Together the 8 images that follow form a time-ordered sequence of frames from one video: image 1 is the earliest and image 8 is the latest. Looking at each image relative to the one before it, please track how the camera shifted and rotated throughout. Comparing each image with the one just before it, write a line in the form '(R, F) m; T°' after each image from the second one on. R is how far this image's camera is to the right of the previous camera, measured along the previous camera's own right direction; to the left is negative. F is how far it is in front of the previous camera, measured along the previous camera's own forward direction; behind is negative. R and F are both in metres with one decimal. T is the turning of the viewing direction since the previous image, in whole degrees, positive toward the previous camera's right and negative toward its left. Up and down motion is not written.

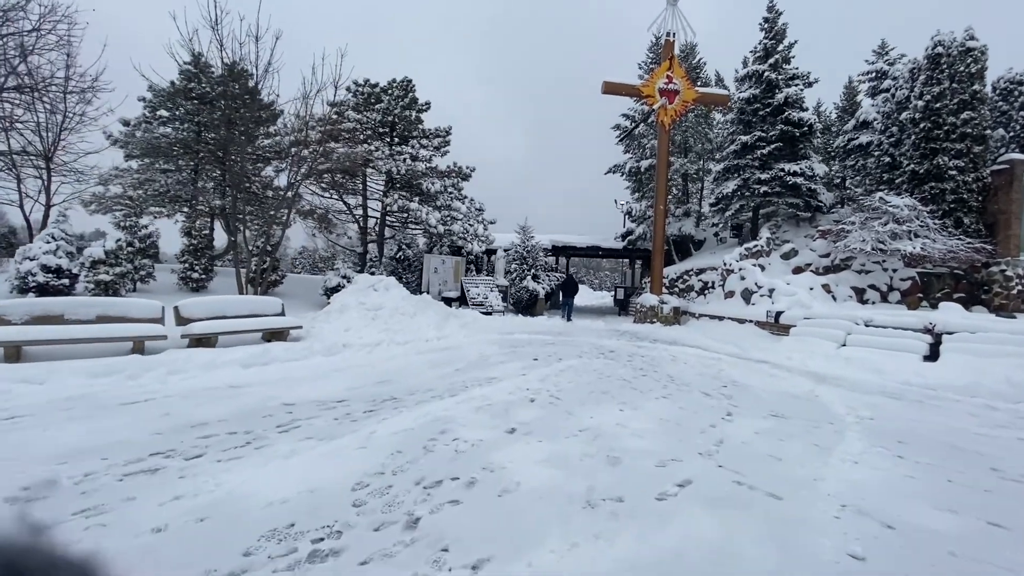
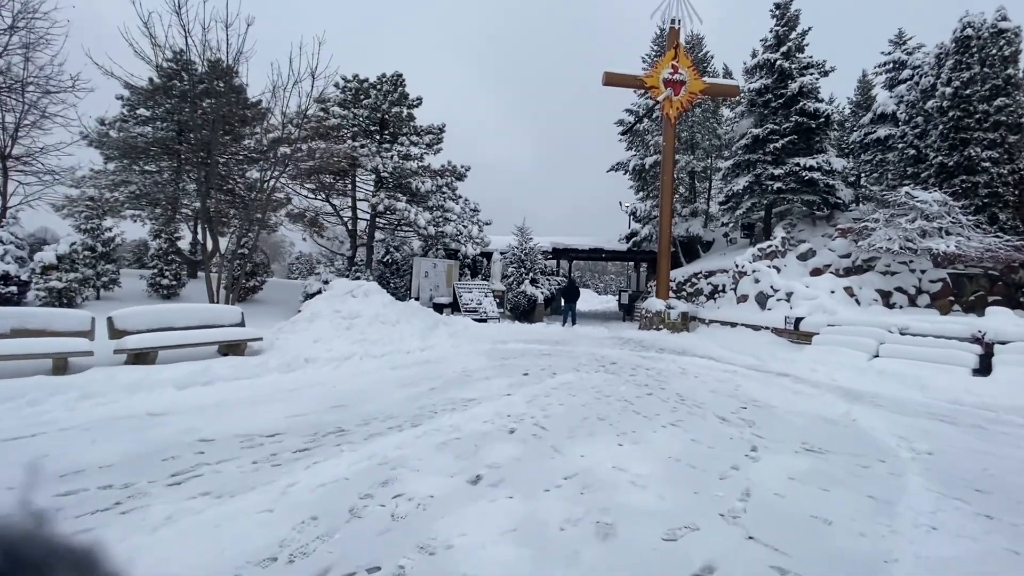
(+0.3, +0.9) m; -1°
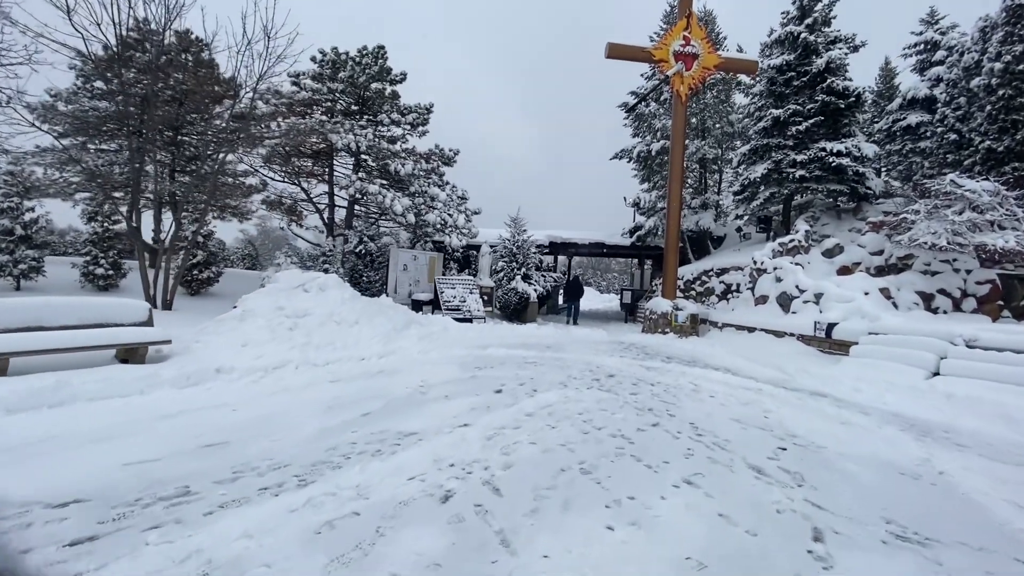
(+0.4, +1.5) m; 0°
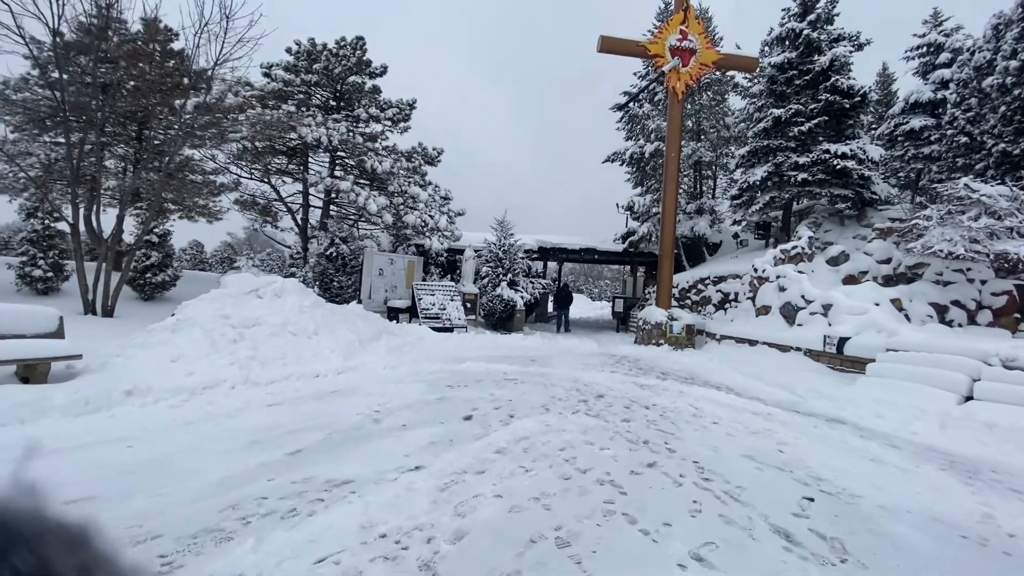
(+0.2, +0.8) m; +1°
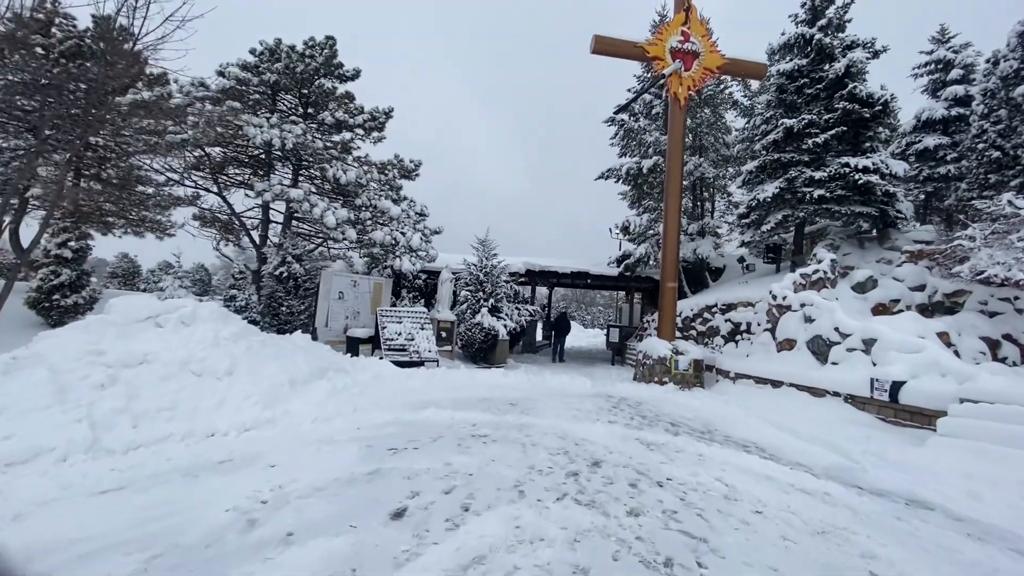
(+0.3, +1.5) m; +1°
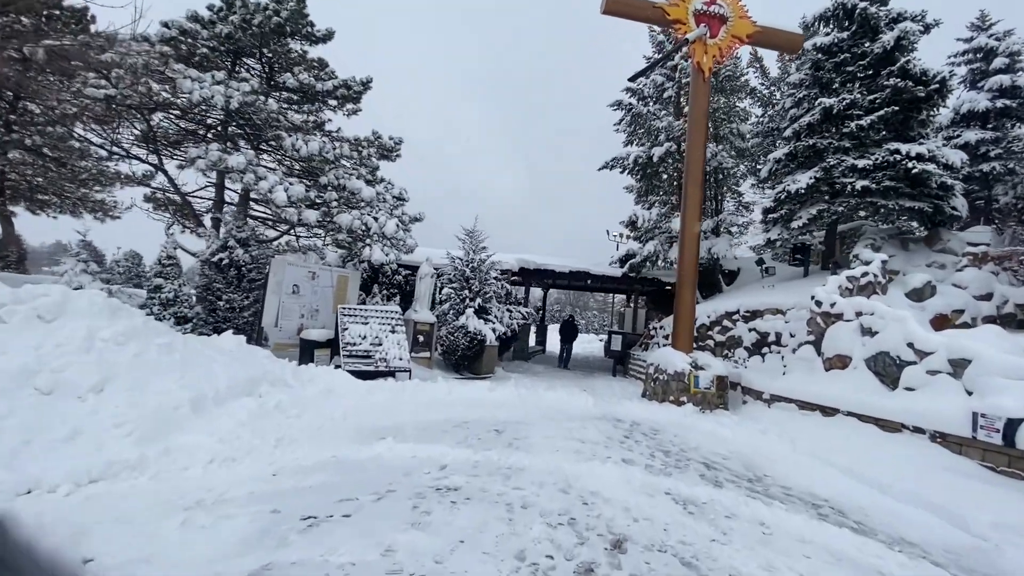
(0.0, +1.6) m; +1°
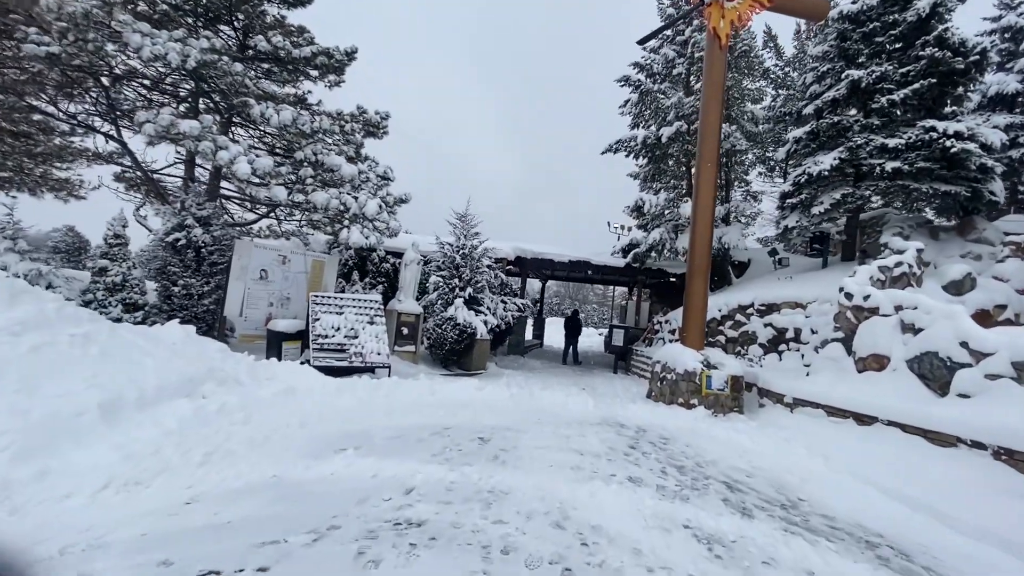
(+0.1, +0.8) m; 0°
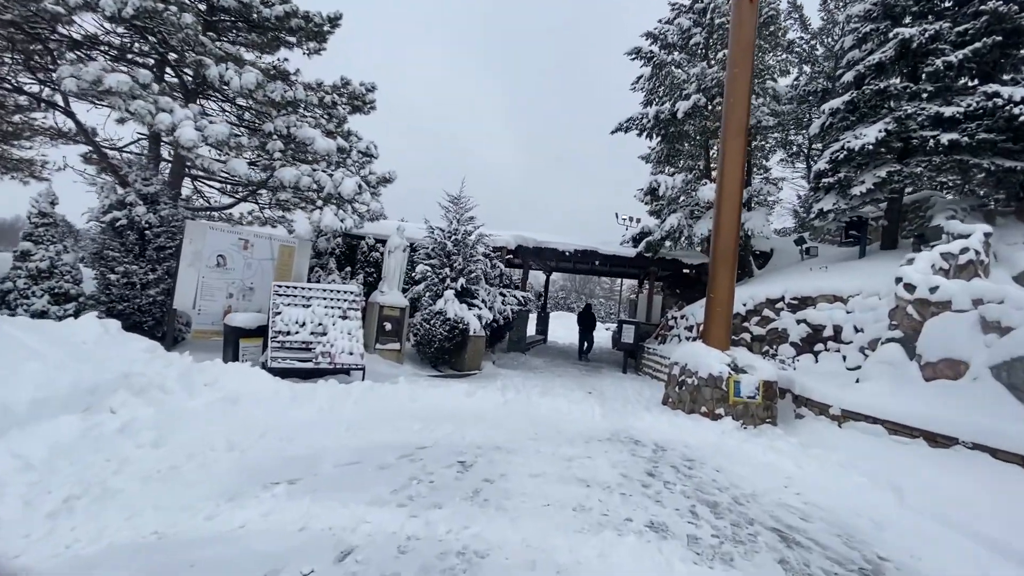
(+0.1, +1.0) m; -1°
